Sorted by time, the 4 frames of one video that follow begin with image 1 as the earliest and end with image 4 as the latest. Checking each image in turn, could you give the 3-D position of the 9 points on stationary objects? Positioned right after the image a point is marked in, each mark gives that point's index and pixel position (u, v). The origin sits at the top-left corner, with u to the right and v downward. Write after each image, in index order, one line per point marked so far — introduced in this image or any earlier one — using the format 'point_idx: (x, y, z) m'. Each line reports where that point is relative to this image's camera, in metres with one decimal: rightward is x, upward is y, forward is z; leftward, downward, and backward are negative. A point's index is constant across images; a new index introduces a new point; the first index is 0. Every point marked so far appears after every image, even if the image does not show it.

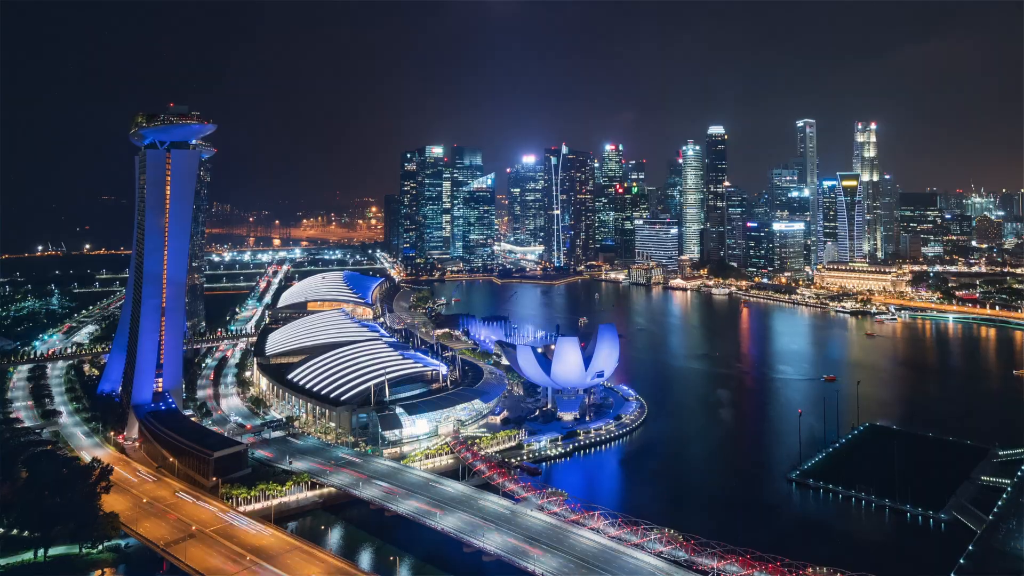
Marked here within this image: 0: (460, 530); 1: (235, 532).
0: (-1.6, -7.6, +19.5) m
1: (-7.4, -6.4, +16.5) m
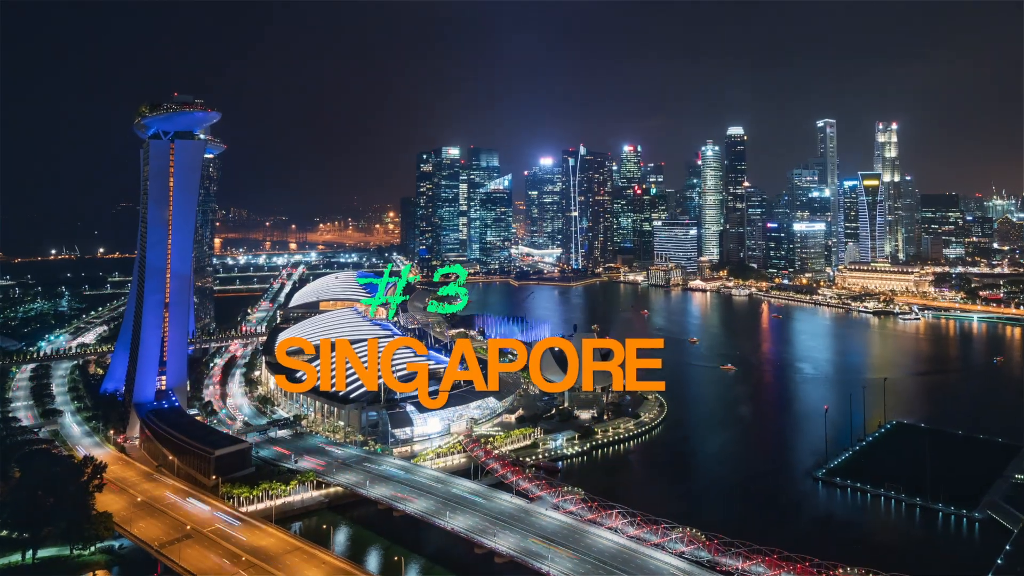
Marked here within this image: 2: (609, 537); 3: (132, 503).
0: (-1.2, -7.3, +18.6) m
1: (-7.1, -6.2, +15.8) m
2: (+3.1, -8.0, +19.9) m
3: (-10.8, -6.0, +17.5) m
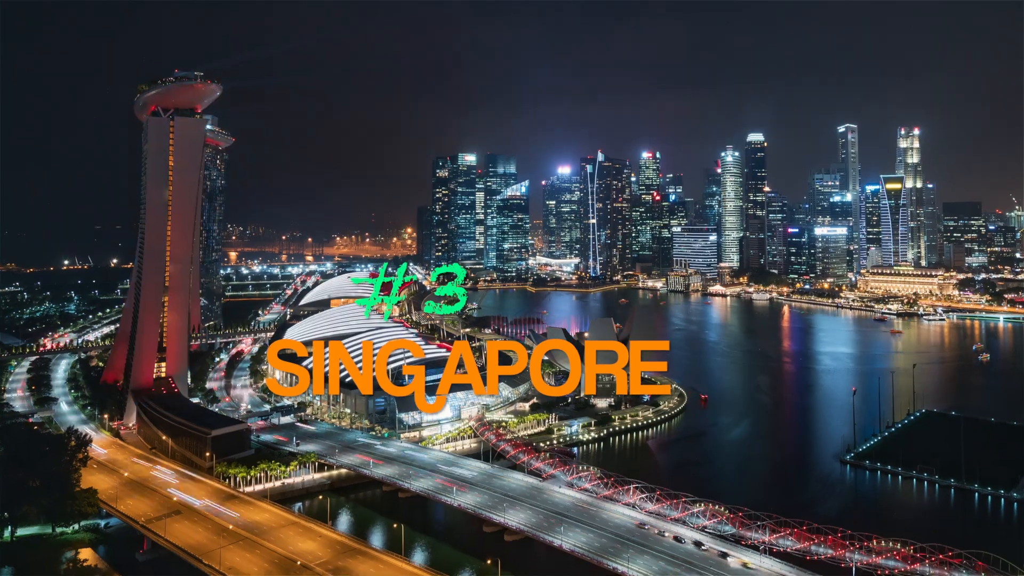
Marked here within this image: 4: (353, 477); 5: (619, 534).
0: (-0.9, -6.2, +17.7) m
1: (-7.0, -5.3, +15.0) m
2: (+3.4, -6.9, +18.9) m
3: (-10.5, -5.3, +16.8) m
4: (-5.1, -6.0, +19.8) m
5: (+3.0, -6.9, +17.3) m
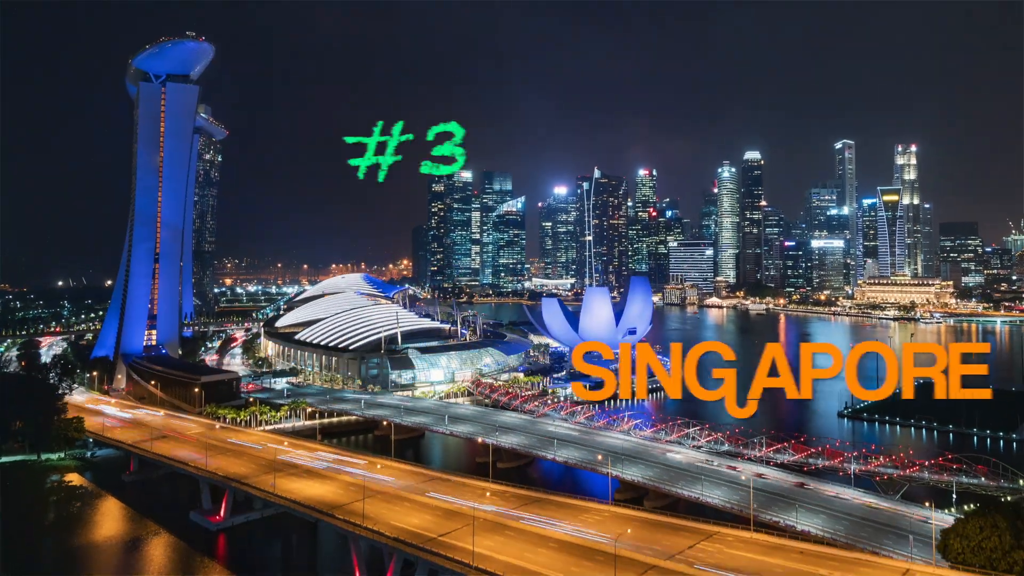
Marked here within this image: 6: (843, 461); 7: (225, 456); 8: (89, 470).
0: (-1.1, -4.2, +17.7) m
1: (-7.2, -3.6, +15.0) m
2: (+3.3, -4.5, +18.9) m
3: (-10.8, -3.9, +16.8) m
4: (-5.3, -4.3, +19.8) m
5: (+2.8, -4.5, +17.3) m
6: (+10.3, -5.4, +19.3) m
7: (-6.0, -3.6, +13.1) m
8: (-9.7, -4.5, +14.5) m
